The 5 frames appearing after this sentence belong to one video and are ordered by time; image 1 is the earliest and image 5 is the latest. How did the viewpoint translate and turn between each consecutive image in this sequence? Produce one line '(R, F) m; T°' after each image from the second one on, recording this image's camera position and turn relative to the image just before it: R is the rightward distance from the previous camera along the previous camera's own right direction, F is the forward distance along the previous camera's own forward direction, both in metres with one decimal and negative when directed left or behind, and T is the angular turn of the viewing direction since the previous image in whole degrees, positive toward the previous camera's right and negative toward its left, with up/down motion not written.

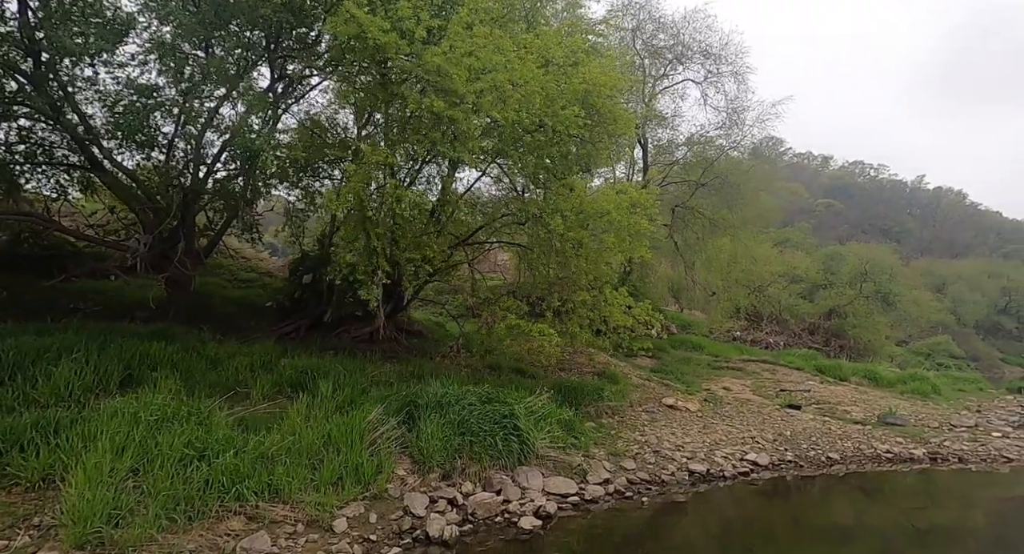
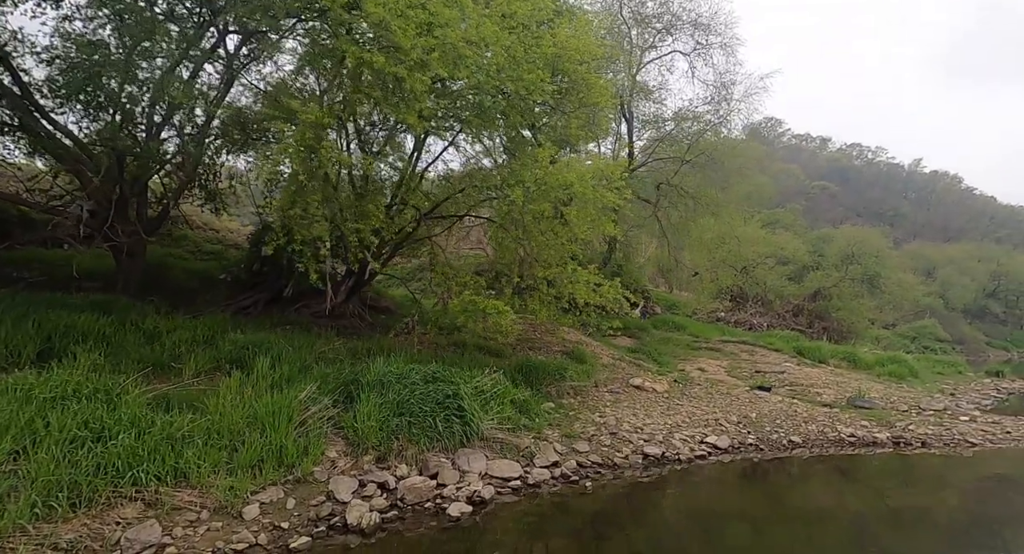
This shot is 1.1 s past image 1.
(+0.5, +0.4) m; +1°
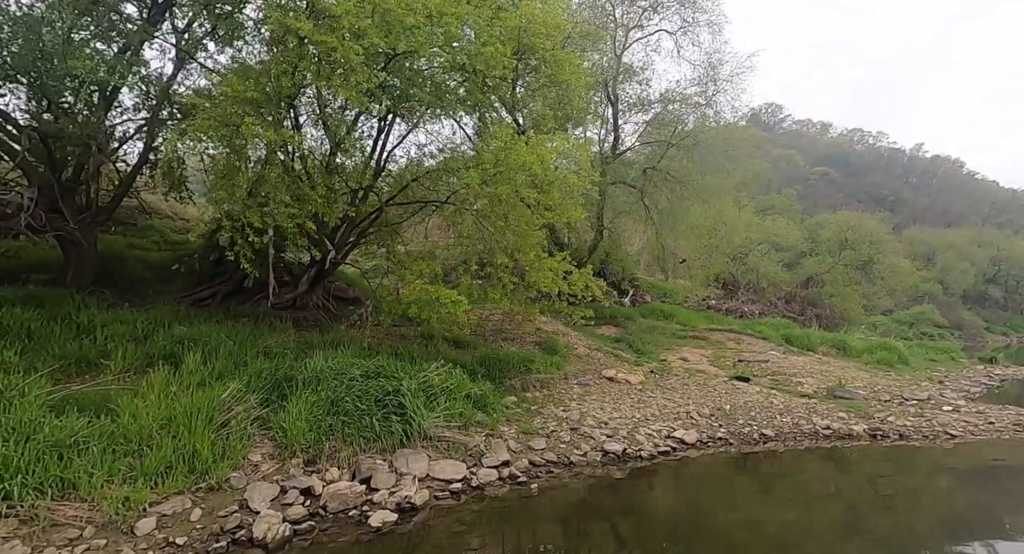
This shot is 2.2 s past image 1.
(+0.6, +0.4) m; 0°
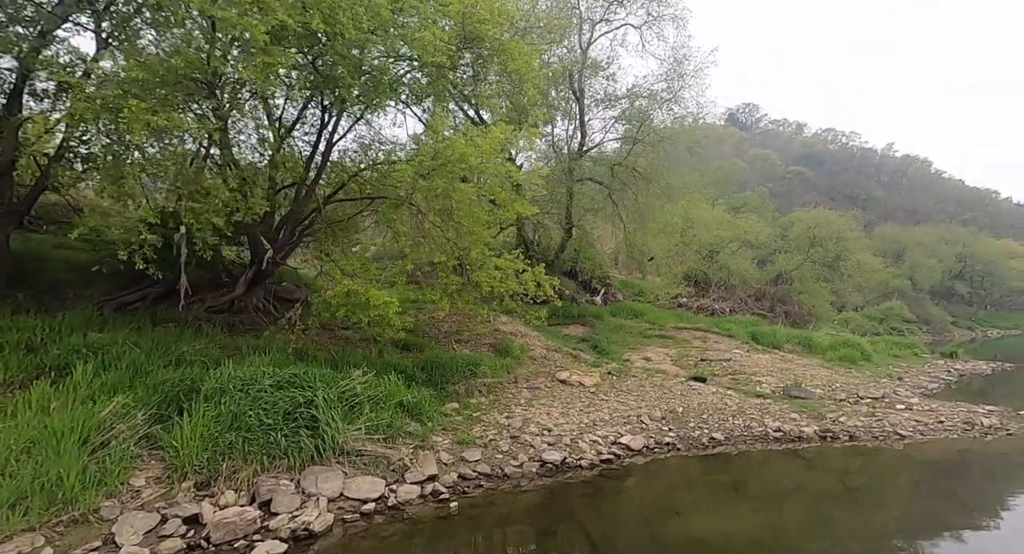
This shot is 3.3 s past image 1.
(+0.6, +0.4) m; +2°
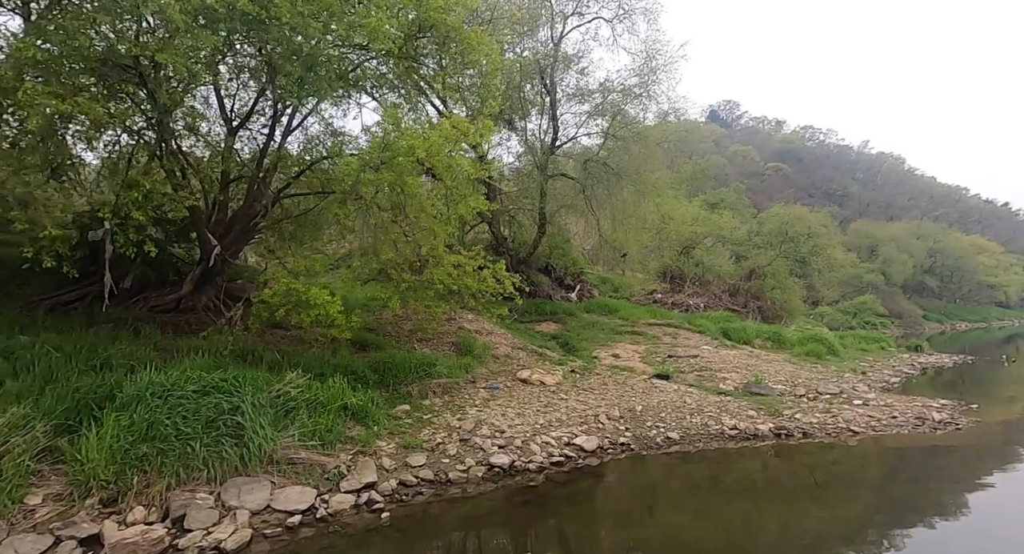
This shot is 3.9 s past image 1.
(+0.4, +0.2) m; +2°
